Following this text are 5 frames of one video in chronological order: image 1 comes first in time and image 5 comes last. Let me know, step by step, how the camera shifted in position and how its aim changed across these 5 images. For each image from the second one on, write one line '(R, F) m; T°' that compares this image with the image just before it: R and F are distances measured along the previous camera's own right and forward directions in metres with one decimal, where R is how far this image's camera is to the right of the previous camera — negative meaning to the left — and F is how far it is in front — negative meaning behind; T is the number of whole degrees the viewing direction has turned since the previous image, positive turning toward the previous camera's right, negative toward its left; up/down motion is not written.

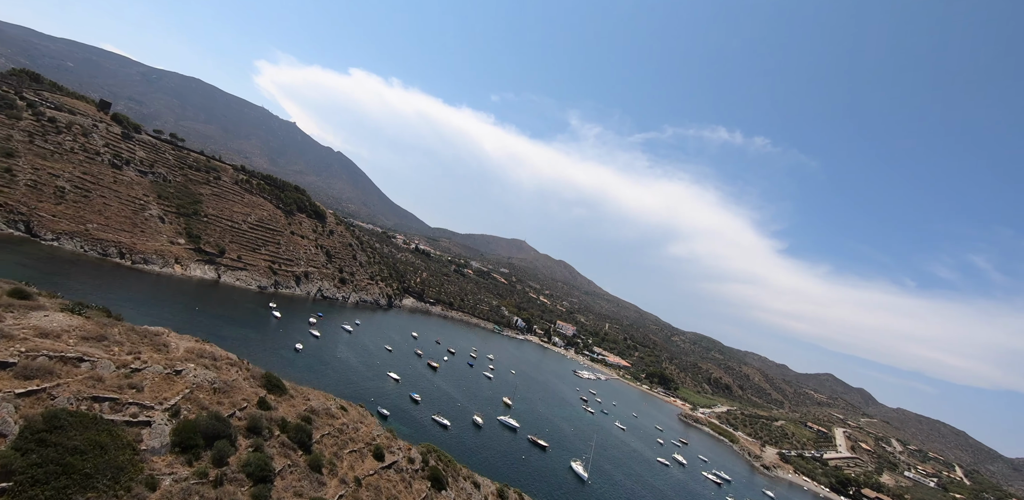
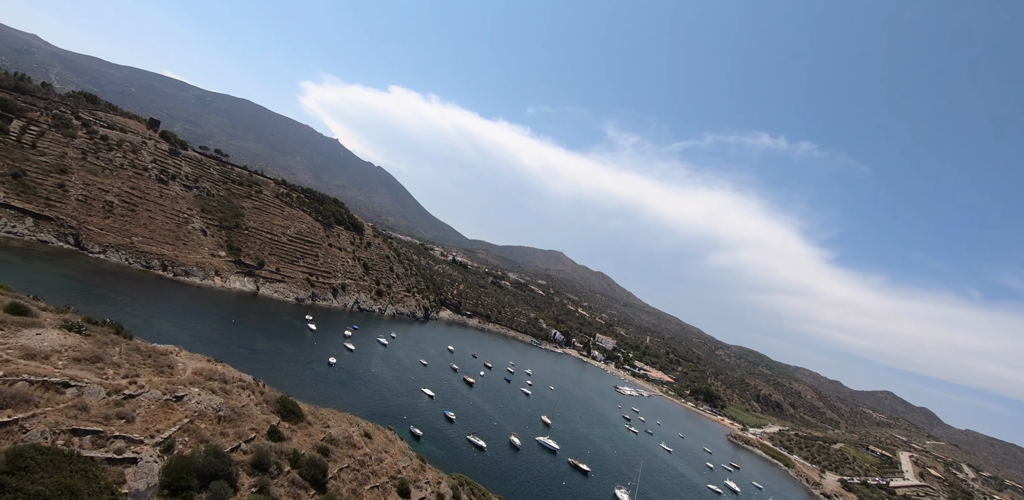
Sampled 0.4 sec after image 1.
(-0.2, +2.8) m; -4°
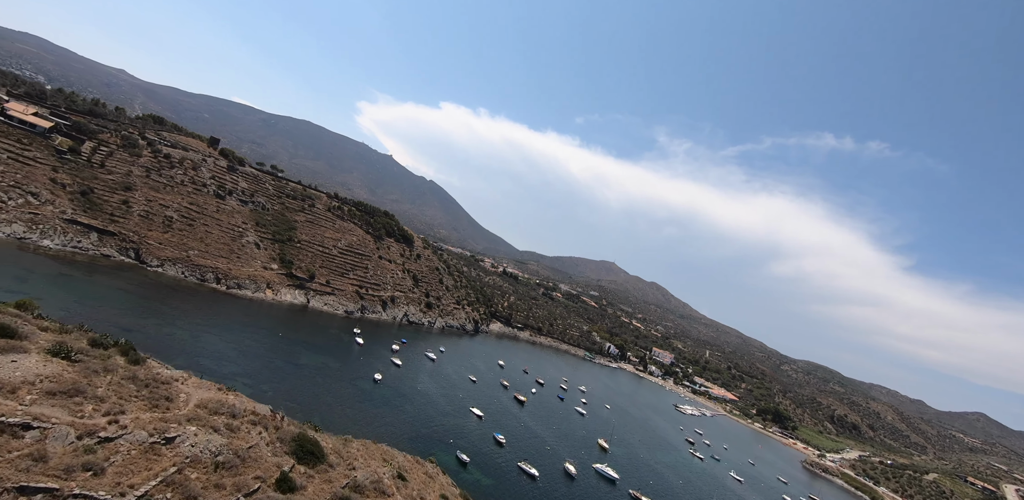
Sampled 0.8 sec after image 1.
(-0.2, +3.8) m; -6°
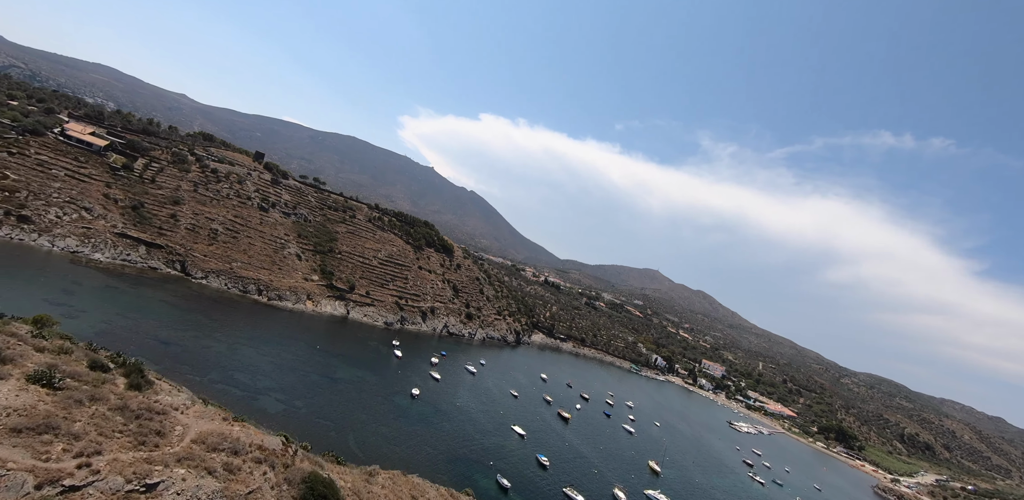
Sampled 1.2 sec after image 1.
(-0.1, +2.8) m; -5°
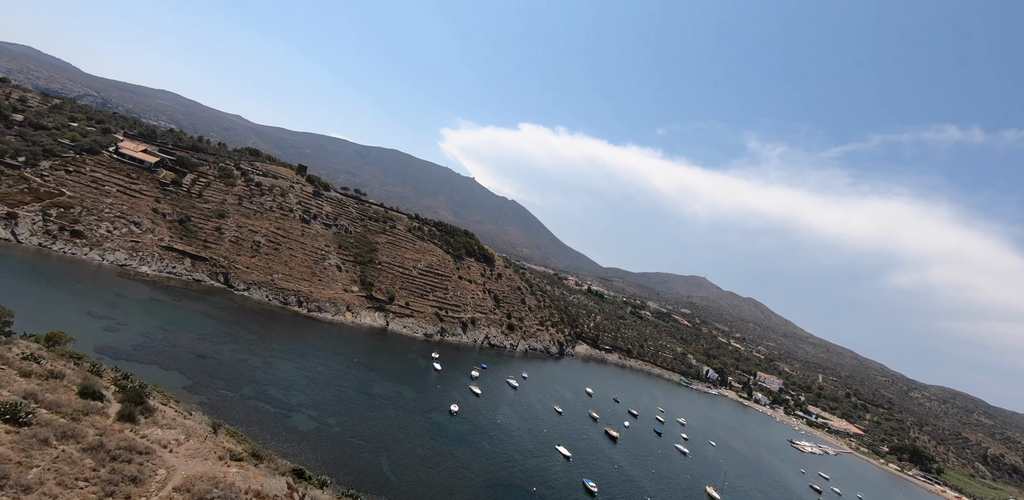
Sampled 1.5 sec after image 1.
(0.0, +2.8) m; -5°
